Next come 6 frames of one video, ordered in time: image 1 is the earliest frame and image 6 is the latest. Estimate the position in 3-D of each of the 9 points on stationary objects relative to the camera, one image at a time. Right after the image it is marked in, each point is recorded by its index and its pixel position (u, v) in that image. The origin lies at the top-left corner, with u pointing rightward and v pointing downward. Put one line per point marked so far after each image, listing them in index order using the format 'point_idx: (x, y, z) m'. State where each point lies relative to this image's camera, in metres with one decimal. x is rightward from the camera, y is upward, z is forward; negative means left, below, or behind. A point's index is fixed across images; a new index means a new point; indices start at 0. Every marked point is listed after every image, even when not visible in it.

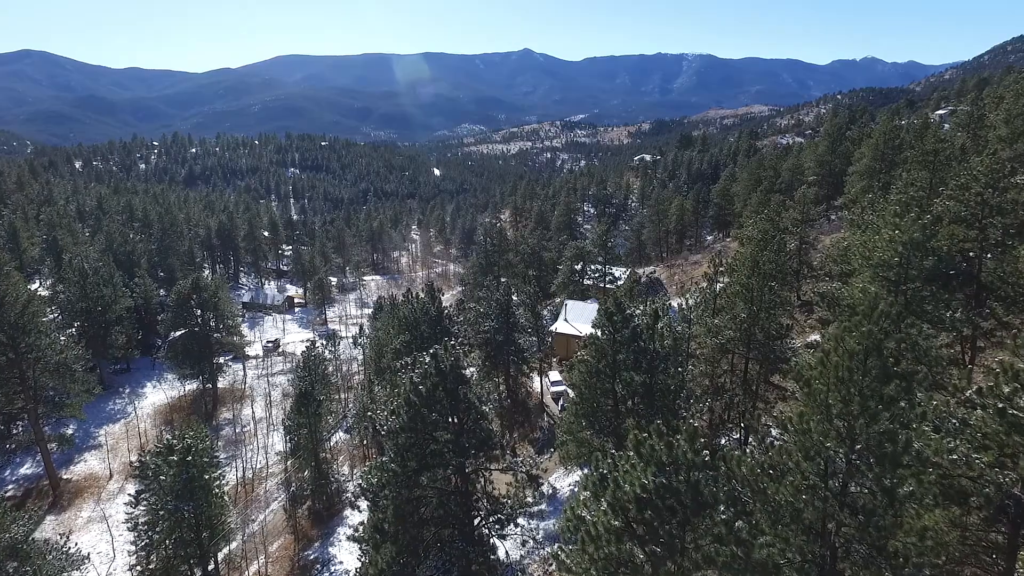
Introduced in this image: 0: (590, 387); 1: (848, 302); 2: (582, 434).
0: (+2.1, -2.8, +17.9) m
1: (+8.4, -0.3, +15.7) m
2: (+1.9, -4.1, +18.0) m
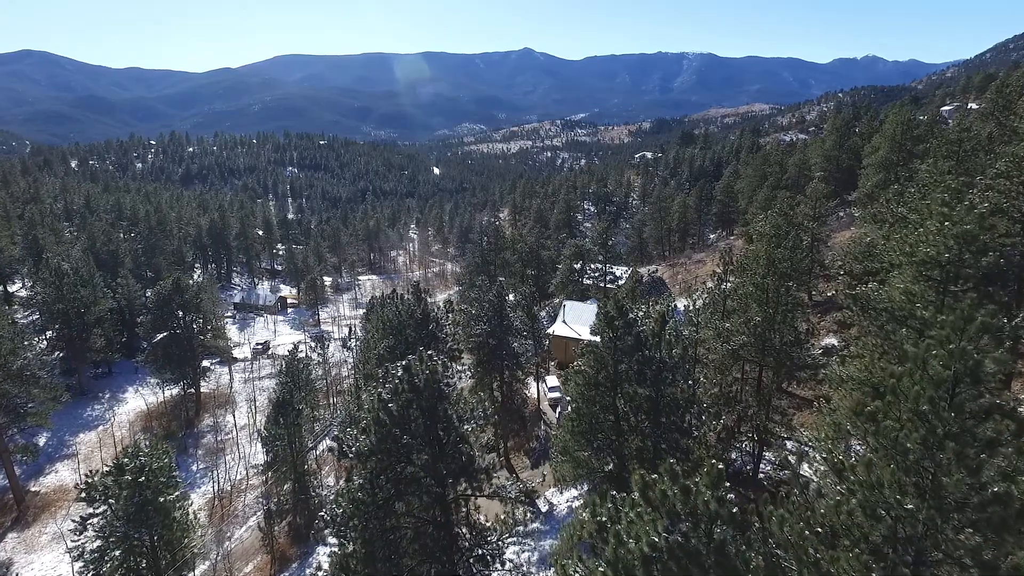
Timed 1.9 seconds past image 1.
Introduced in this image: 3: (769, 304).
0: (+1.8, -2.8, +15.9) m
1: (+8.1, -0.4, +13.7) m
2: (+1.6, -4.2, +16.0) m
3: (+8.0, -0.5, +19.7) m
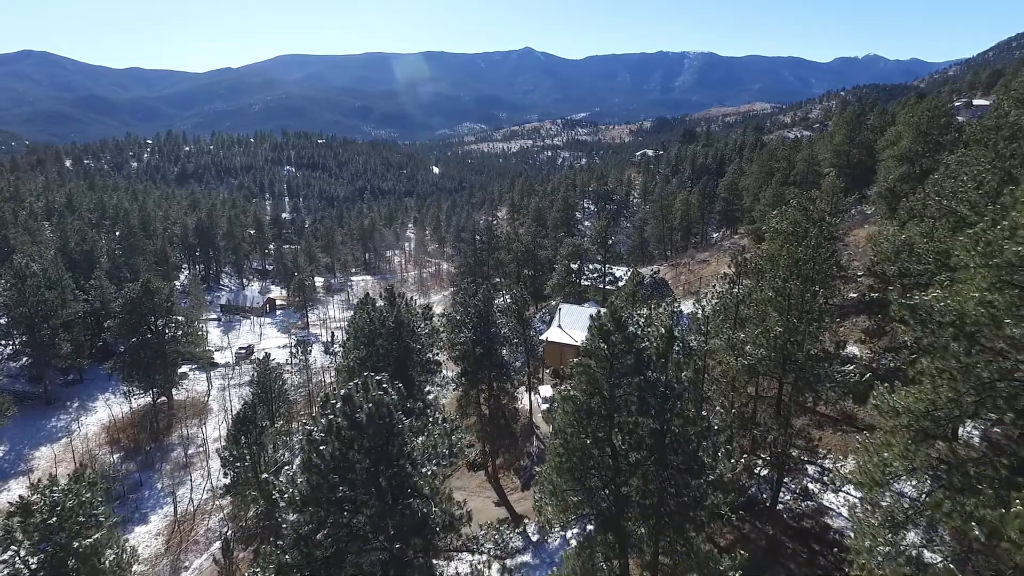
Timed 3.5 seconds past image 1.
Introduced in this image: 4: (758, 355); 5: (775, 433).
0: (+1.3, -3.0, +13.2) m
1: (+7.5, -0.5, +11.0) m
2: (+1.1, -4.3, +13.3) m
3: (+7.5, -0.6, +17.0) m
4: (+6.7, -1.8, +17.4) m
5: (+7.3, -4.0, +17.7) m
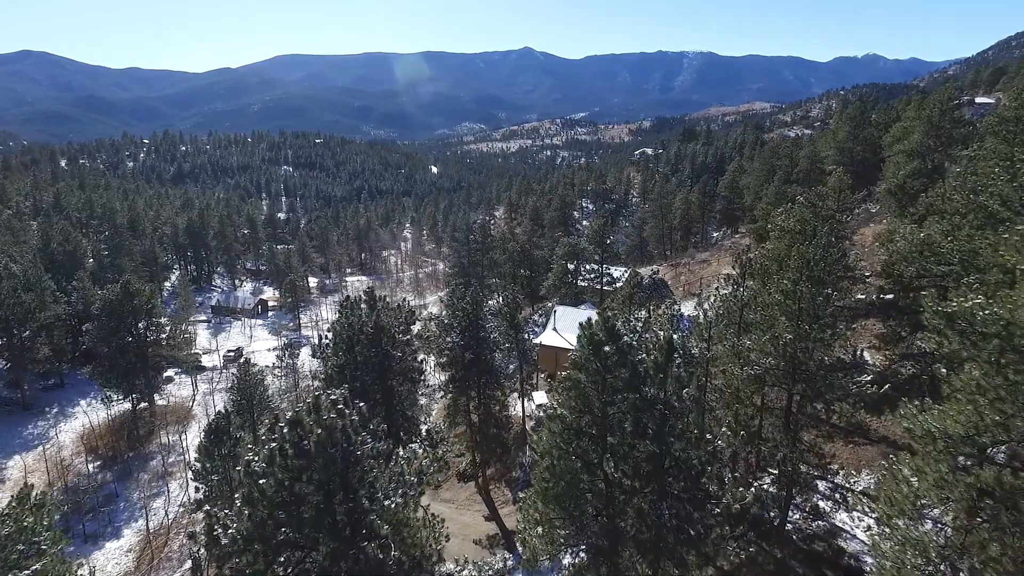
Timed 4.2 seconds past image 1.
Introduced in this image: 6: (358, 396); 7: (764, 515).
0: (+0.9, -3.0, +11.8) m
1: (+7.2, -0.6, +9.5) m
2: (+0.8, -4.4, +11.8) m
3: (+7.1, -0.7, +15.6) m
4: (+6.4, -1.9, +16.0) m
5: (+7.0, -4.1, +16.2) m
6: (-4.8, -3.4, +19.7) m
7: (+7.0, -6.3, +17.8) m
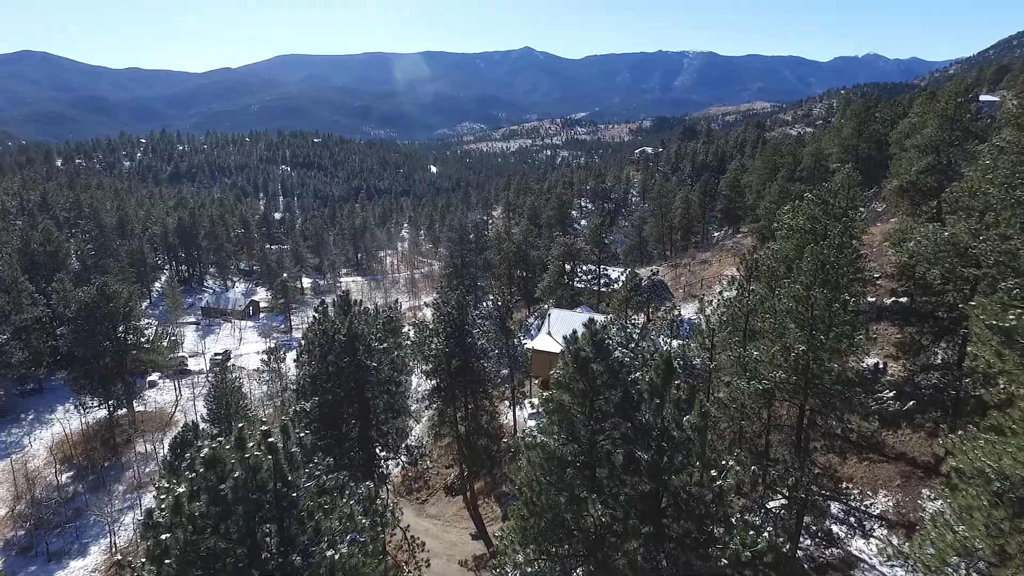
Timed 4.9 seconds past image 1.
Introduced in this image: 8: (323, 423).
0: (+0.5, -3.1, +10.2) m
1: (+6.8, -0.7, +8.0) m
2: (+0.3, -4.5, +10.3) m
3: (+6.7, -0.8, +14.0) m
4: (+6.0, -2.0, +14.4) m
5: (+6.6, -4.2, +14.7) m
6: (-5.2, -3.5, +18.2) m
7: (+6.6, -6.5, +16.2) m
8: (-5.4, -3.8, +18.1) m
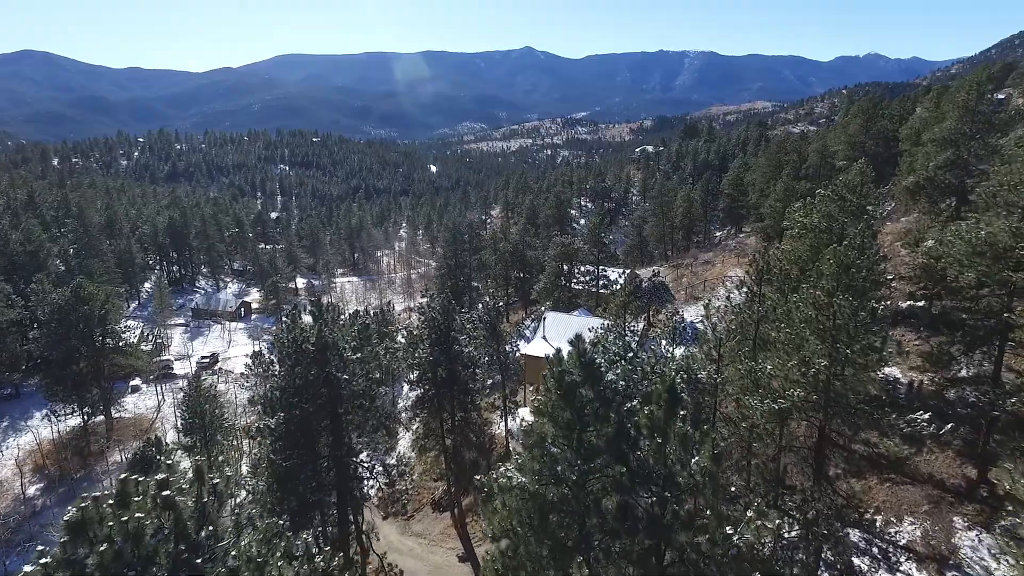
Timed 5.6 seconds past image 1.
0: (+0.1, -3.3, +8.6) m
1: (+6.4, -0.8, +6.3) m
2: (0.0, -4.6, +8.6) m
3: (+6.4, -0.9, +12.4) m
4: (+5.6, -2.1, +12.8) m
5: (+6.2, -4.3, +13.0) m
6: (-5.5, -3.6, +16.5) m
7: (+6.3, -6.6, +14.6) m
8: (-5.7, -4.0, +16.4) m
